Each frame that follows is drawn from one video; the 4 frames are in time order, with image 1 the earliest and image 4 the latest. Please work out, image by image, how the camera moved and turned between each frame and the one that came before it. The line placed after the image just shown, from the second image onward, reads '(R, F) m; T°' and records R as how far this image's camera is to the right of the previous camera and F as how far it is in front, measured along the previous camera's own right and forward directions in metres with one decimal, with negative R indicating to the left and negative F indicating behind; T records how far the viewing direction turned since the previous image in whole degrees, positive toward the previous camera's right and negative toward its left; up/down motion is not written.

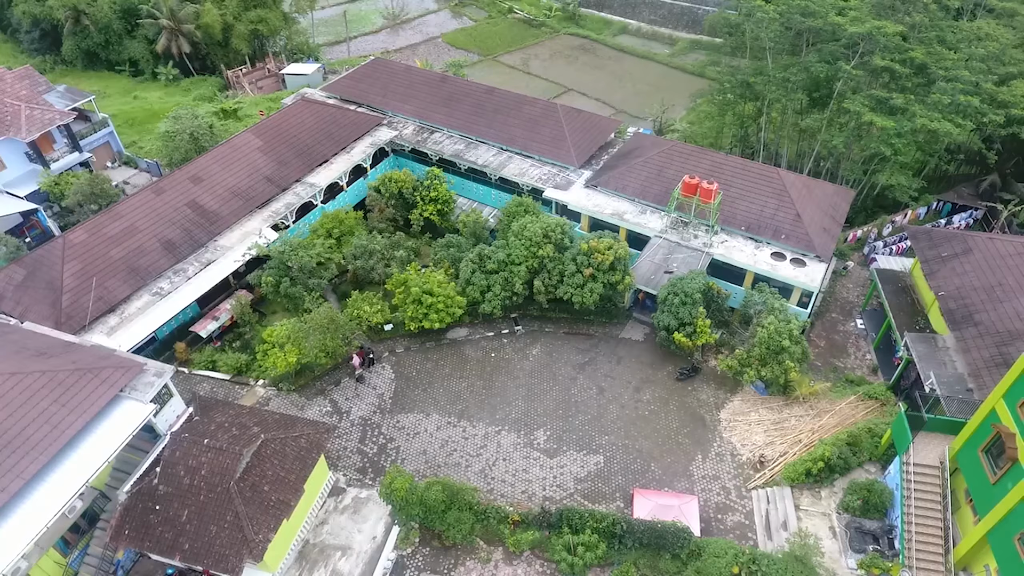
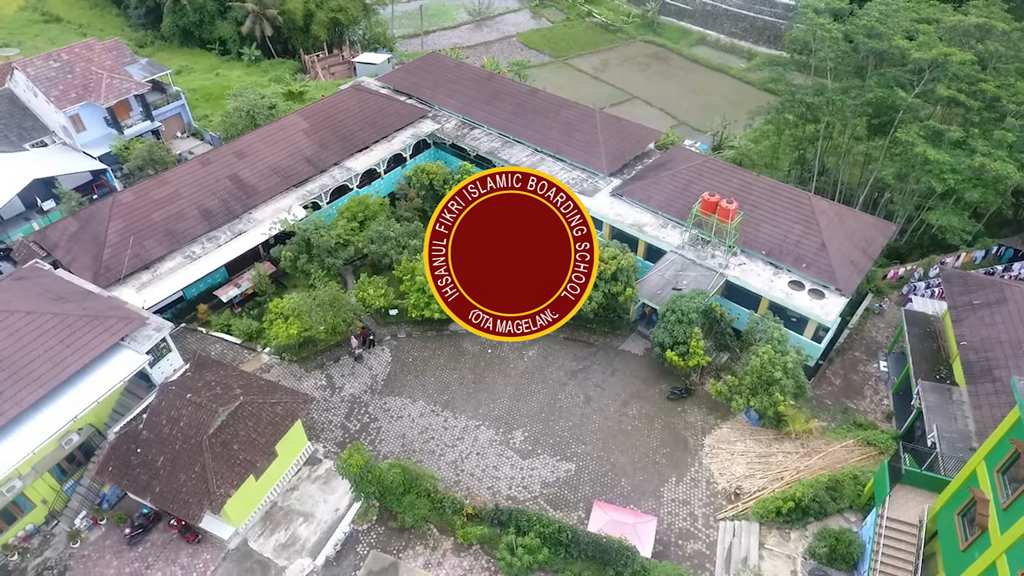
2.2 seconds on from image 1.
(+2.7, -0.1) m; -7°
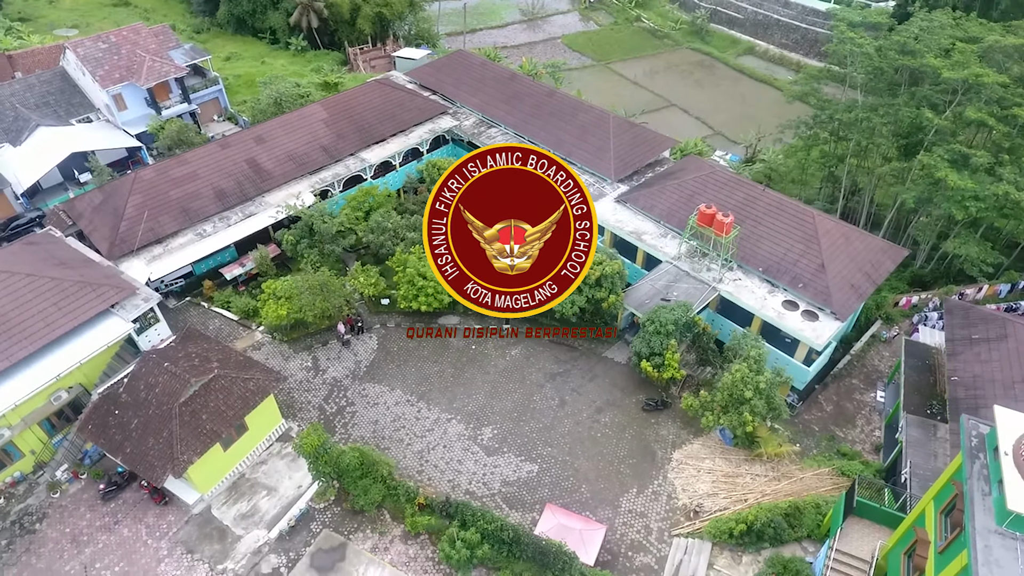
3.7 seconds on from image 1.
(+2.4, -0.1) m; -4°
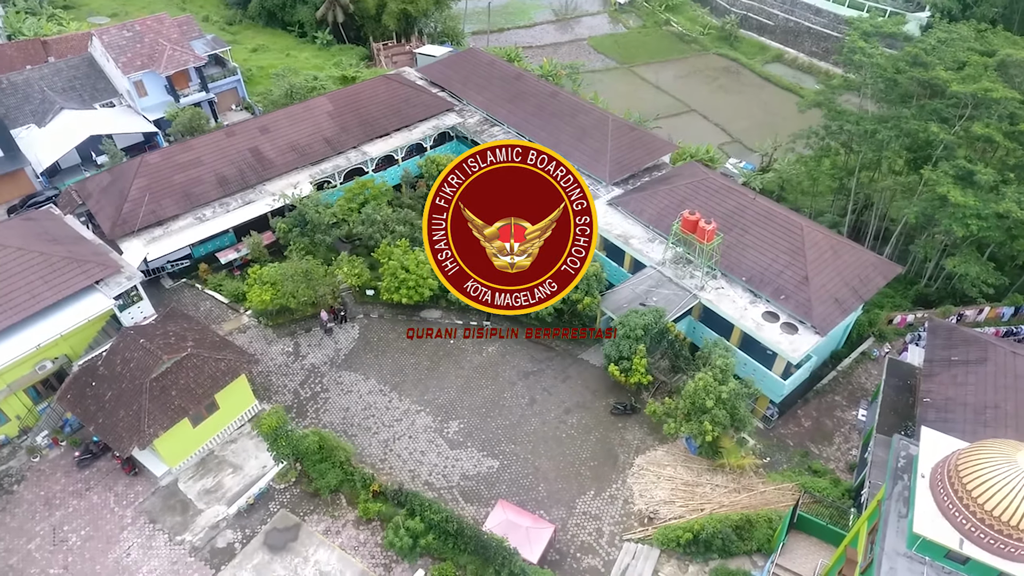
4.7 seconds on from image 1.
(+2.1, -0.1) m; -3°
